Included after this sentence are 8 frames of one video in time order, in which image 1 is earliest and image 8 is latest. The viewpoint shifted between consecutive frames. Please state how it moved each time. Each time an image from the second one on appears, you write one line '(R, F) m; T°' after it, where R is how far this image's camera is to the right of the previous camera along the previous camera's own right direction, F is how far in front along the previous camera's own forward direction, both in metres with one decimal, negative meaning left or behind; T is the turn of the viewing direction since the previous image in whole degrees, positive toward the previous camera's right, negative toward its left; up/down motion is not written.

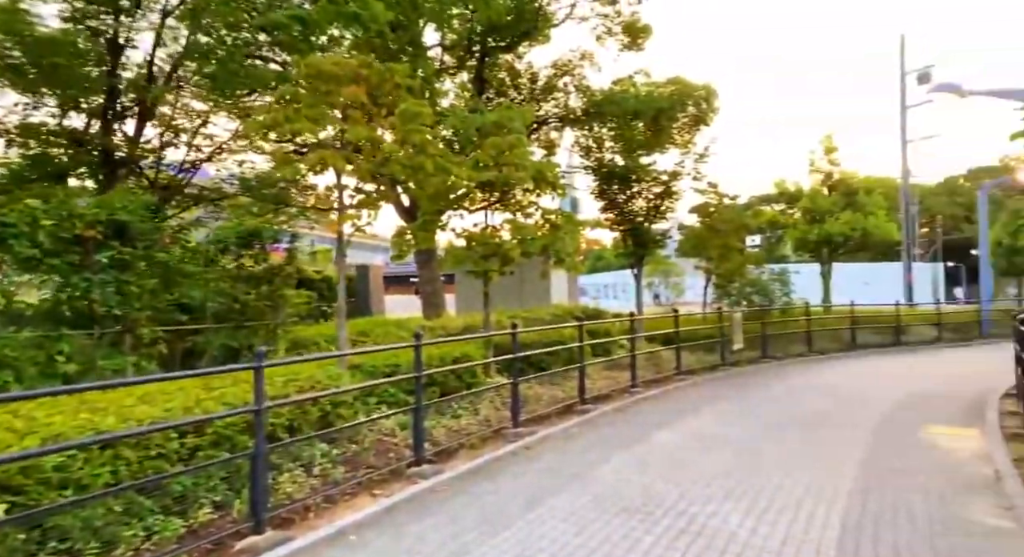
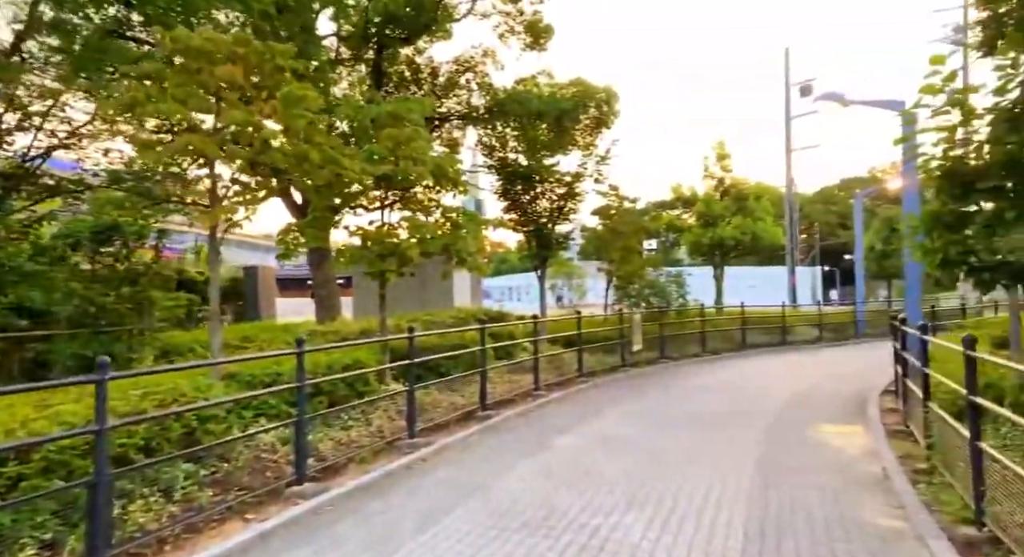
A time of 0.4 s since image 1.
(+0.1, +0.5) m; +6°
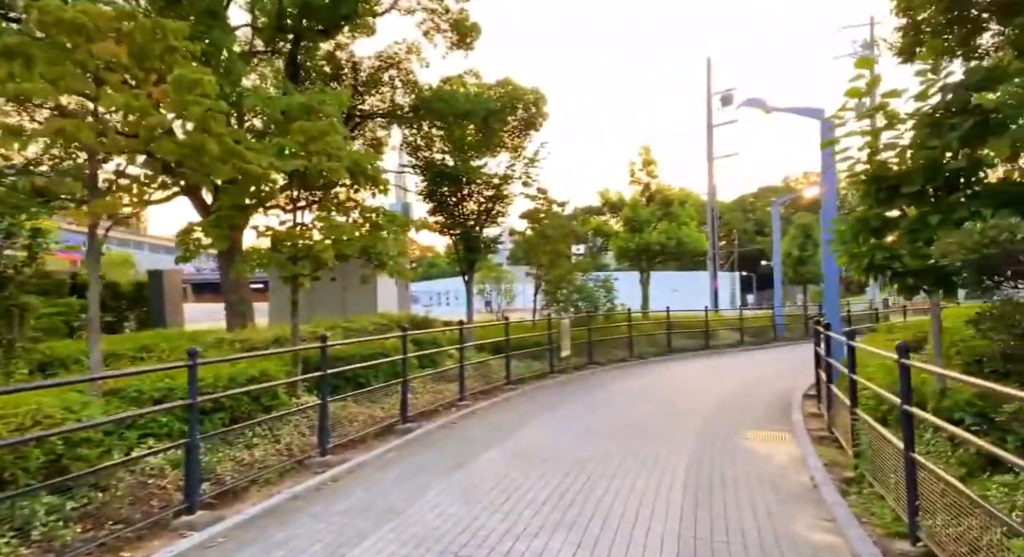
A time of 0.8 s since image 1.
(+0.1, +0.5) m; +5°
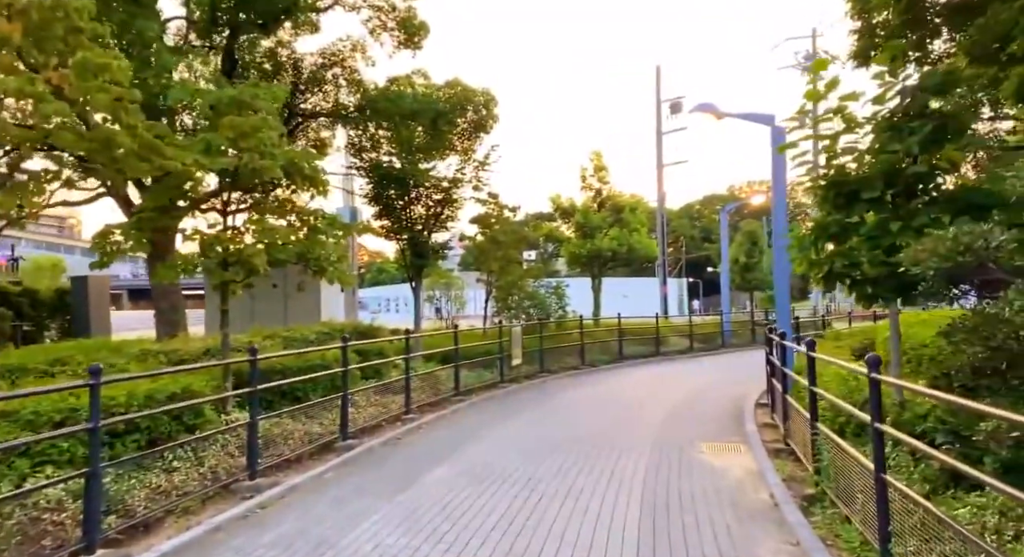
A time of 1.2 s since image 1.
(+0.1, +0.5) m; +3°
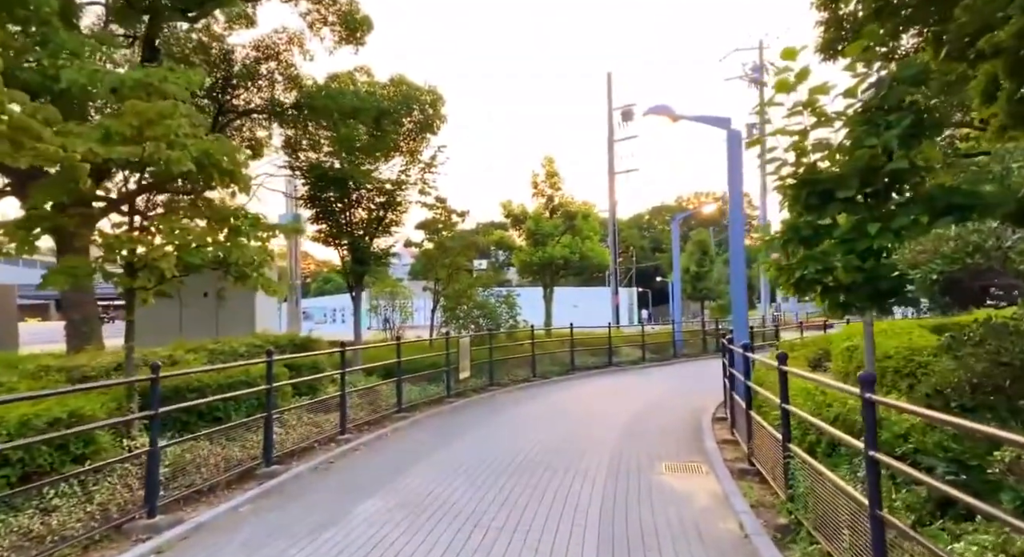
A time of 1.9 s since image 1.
(+0.1, +0.8) m; +3°
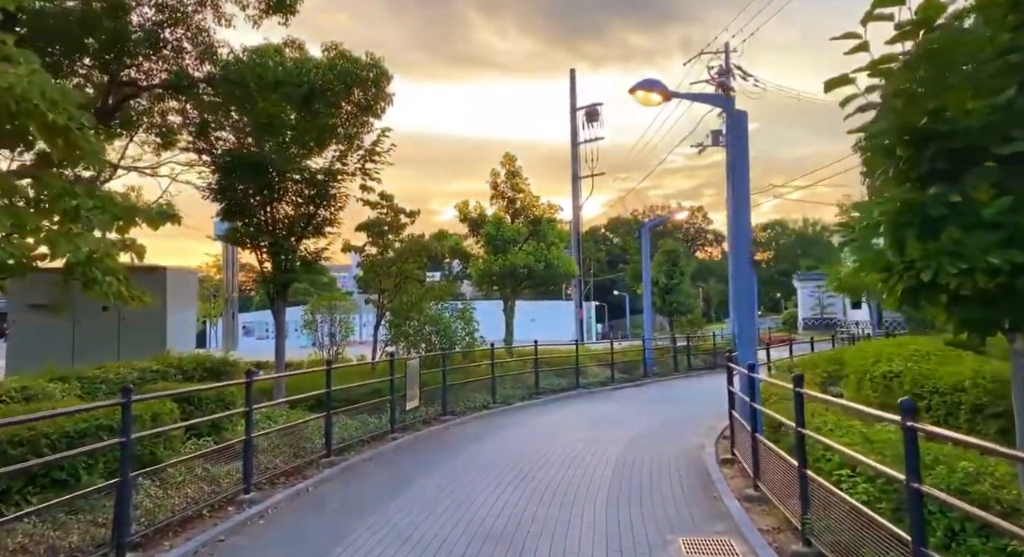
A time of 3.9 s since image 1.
(-0.1, +2.6) m; +3°
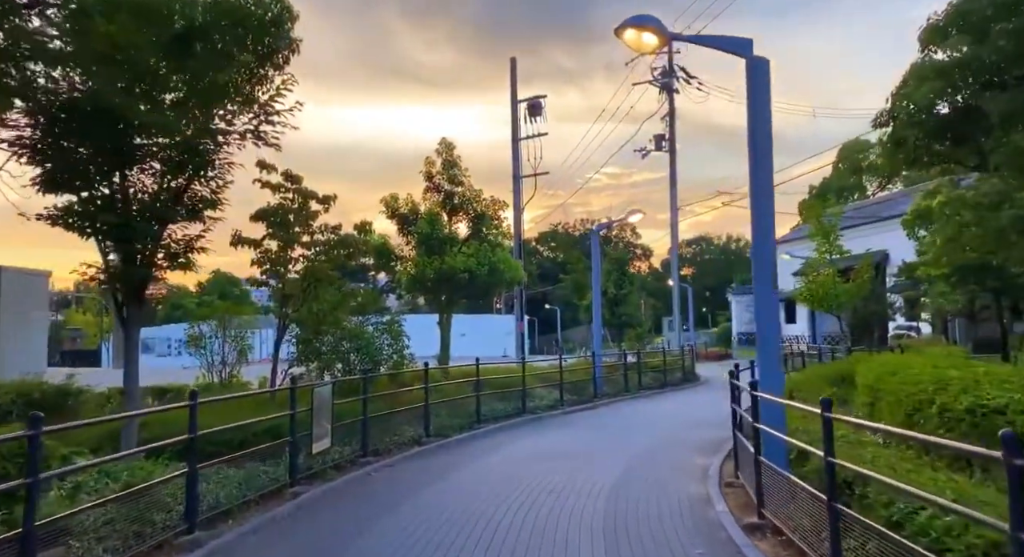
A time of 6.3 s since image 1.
(-0.2, +3.2) m; +5°
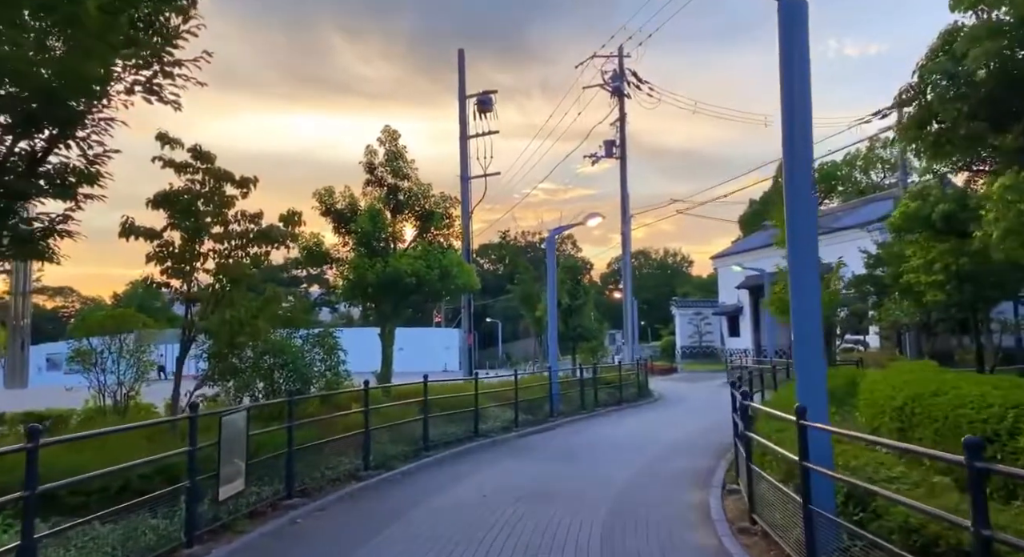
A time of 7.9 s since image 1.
(-0.3, +2.1) m; +4°
